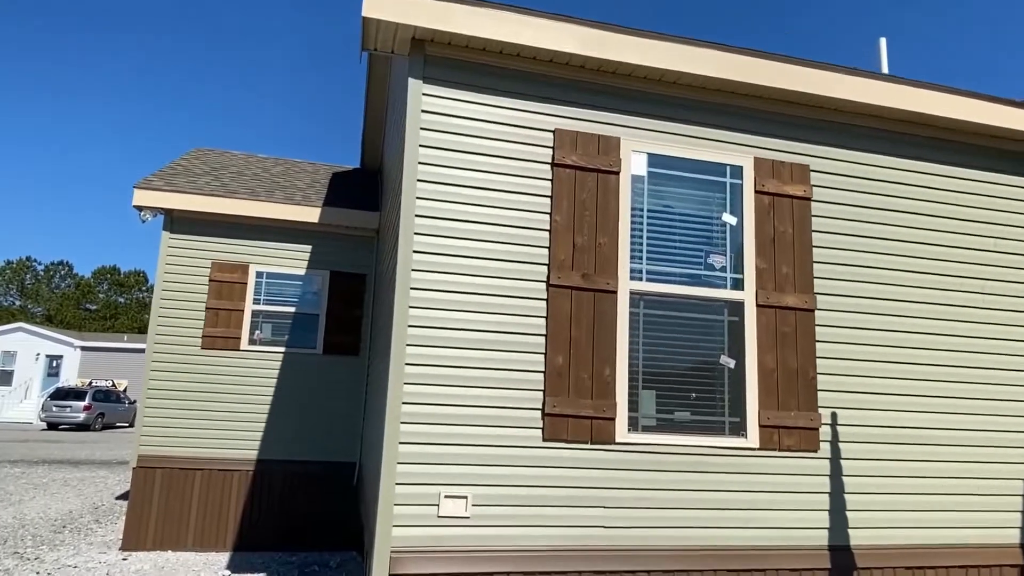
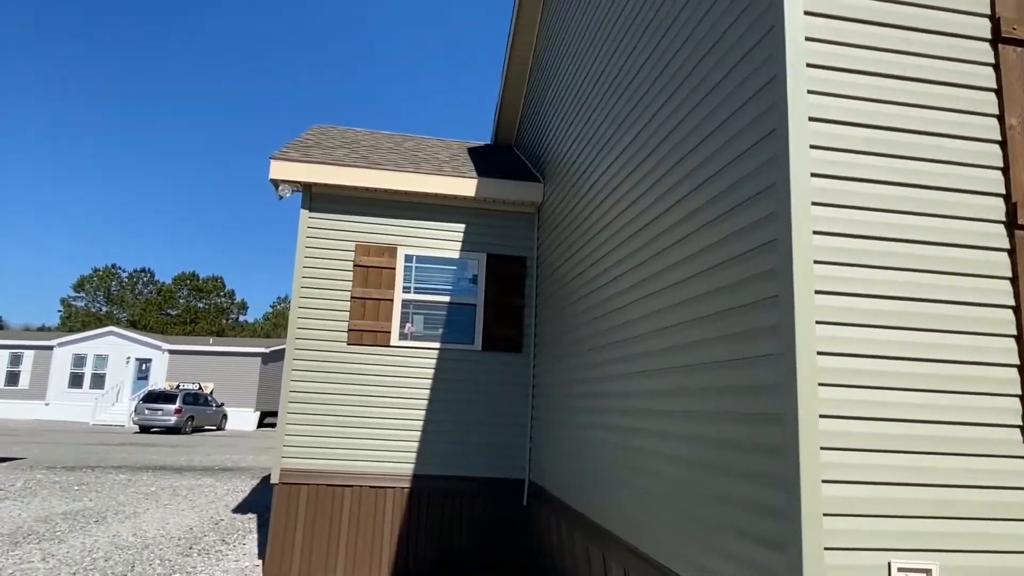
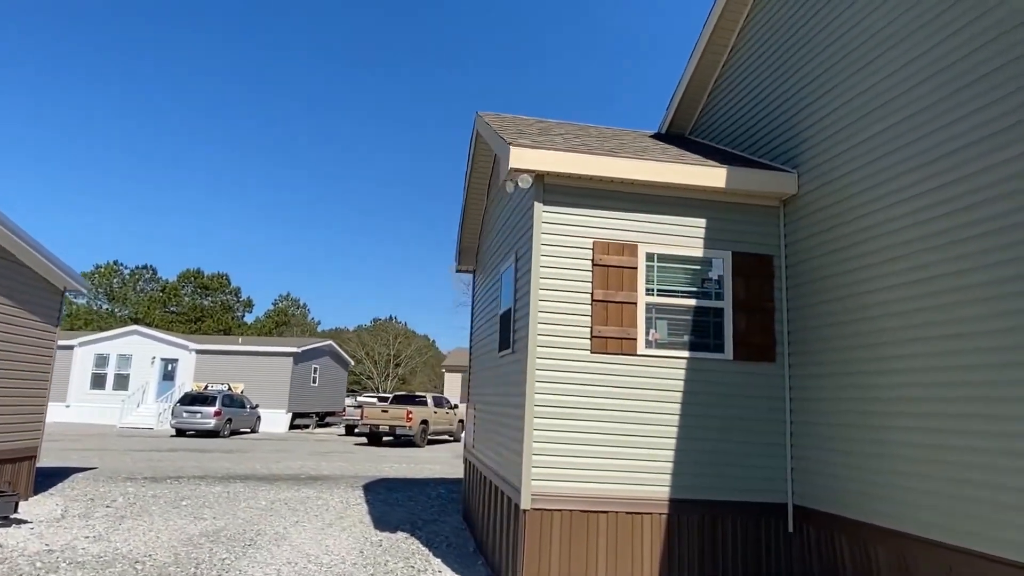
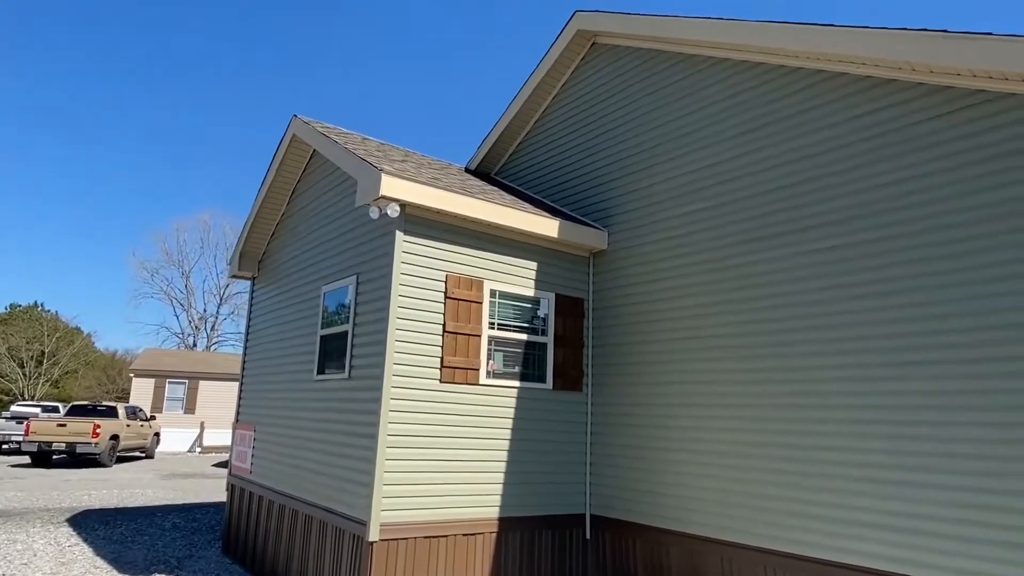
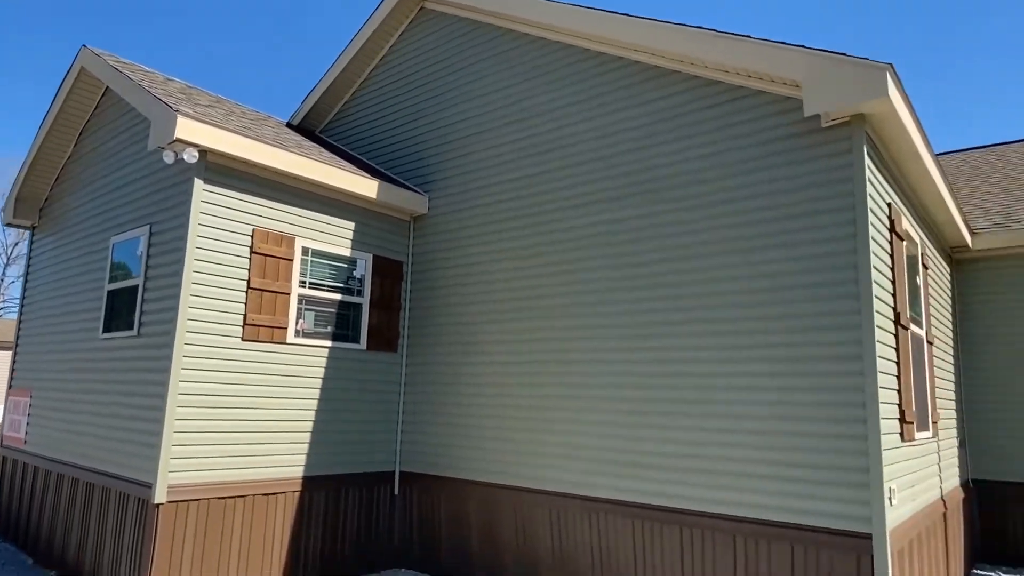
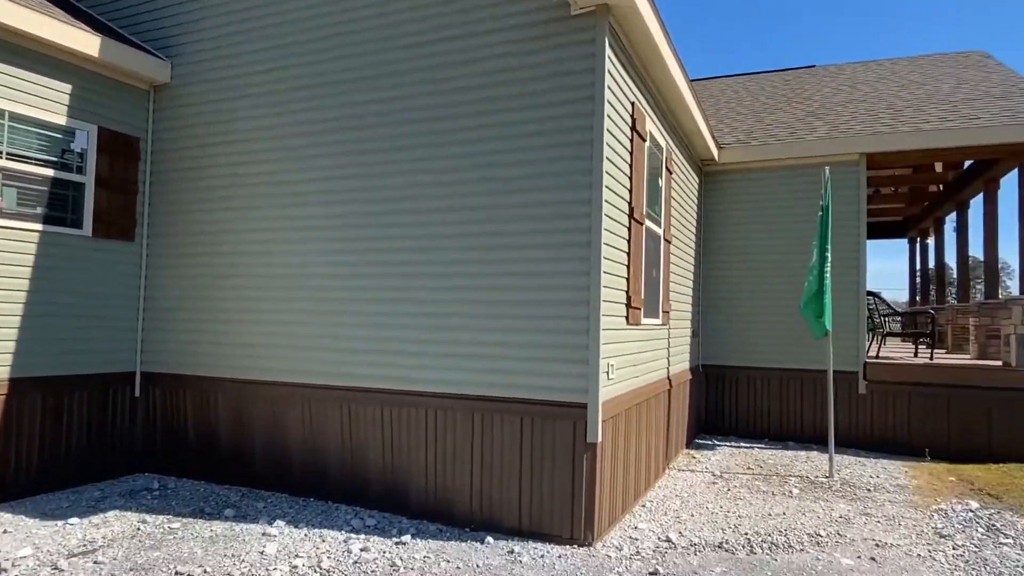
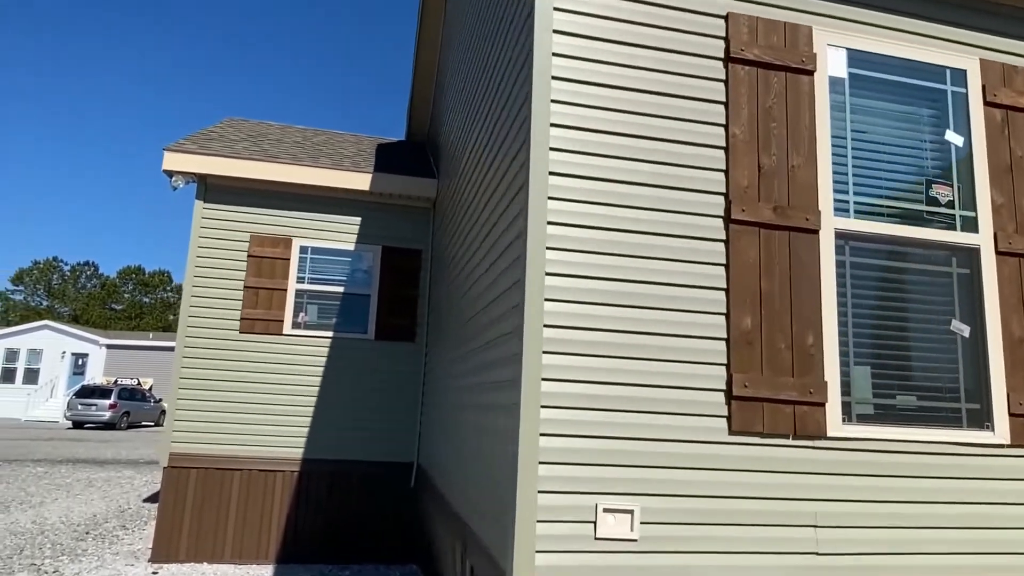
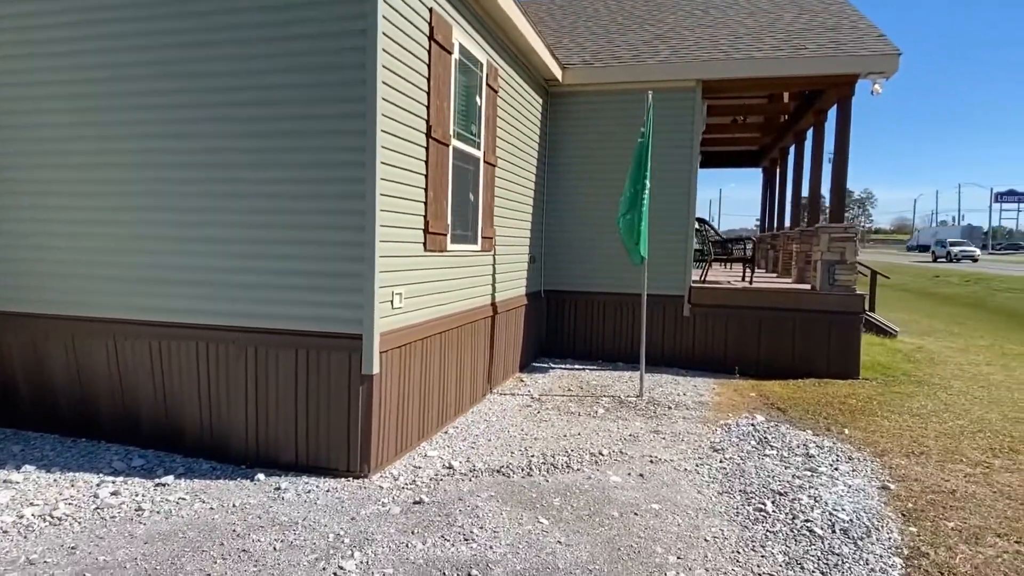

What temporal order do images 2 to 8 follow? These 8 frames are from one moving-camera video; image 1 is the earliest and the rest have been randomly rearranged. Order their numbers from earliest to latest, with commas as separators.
7, 2, 3, 4, 5, 6, 8
